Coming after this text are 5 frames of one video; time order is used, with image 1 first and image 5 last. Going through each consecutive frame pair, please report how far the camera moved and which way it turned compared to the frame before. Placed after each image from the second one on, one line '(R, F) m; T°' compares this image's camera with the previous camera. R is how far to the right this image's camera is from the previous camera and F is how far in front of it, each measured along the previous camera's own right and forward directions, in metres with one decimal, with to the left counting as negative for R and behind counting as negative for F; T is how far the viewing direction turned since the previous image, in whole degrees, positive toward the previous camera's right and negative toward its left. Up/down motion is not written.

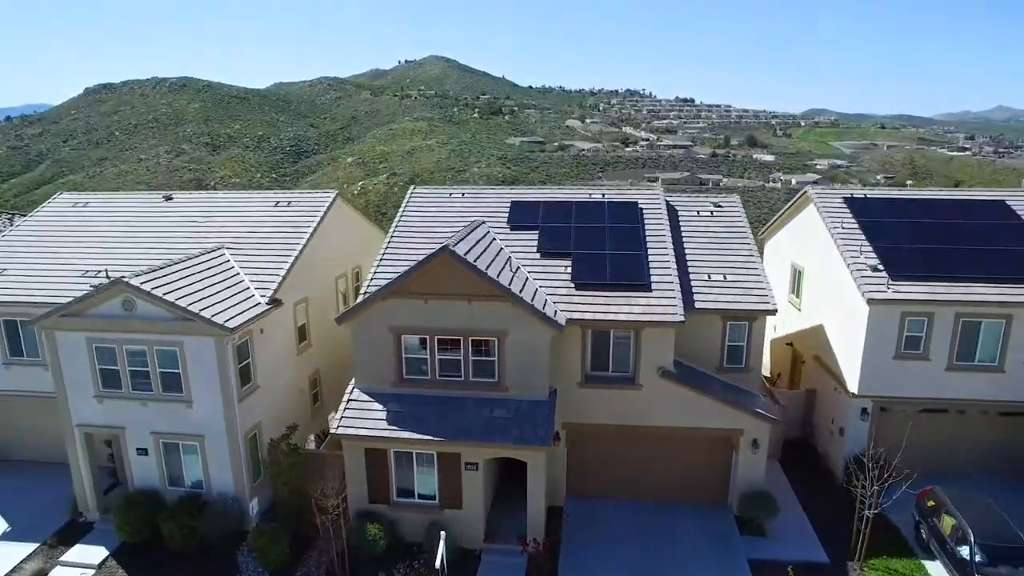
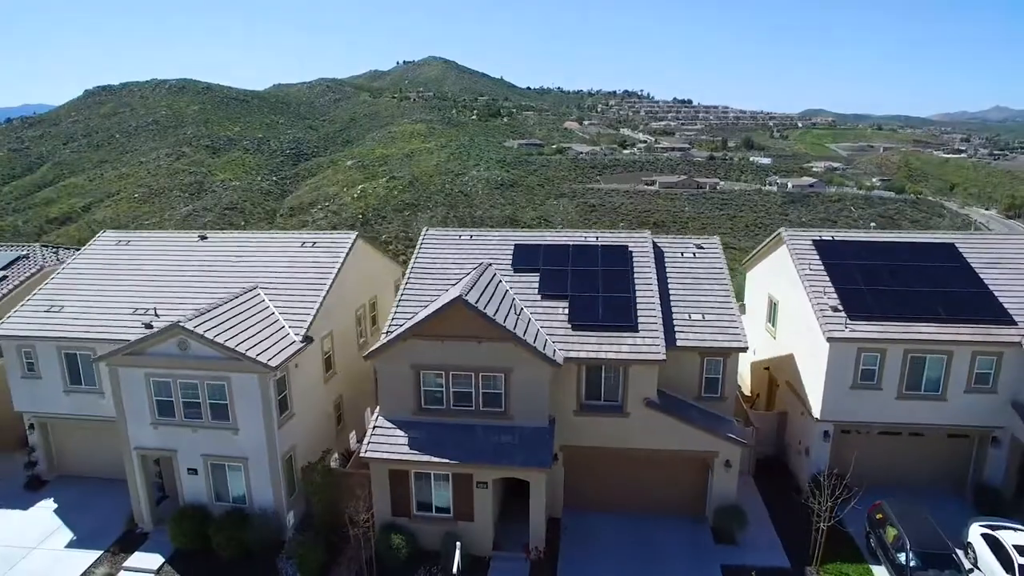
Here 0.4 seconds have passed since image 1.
(-0.1, -1.5) m; 0°
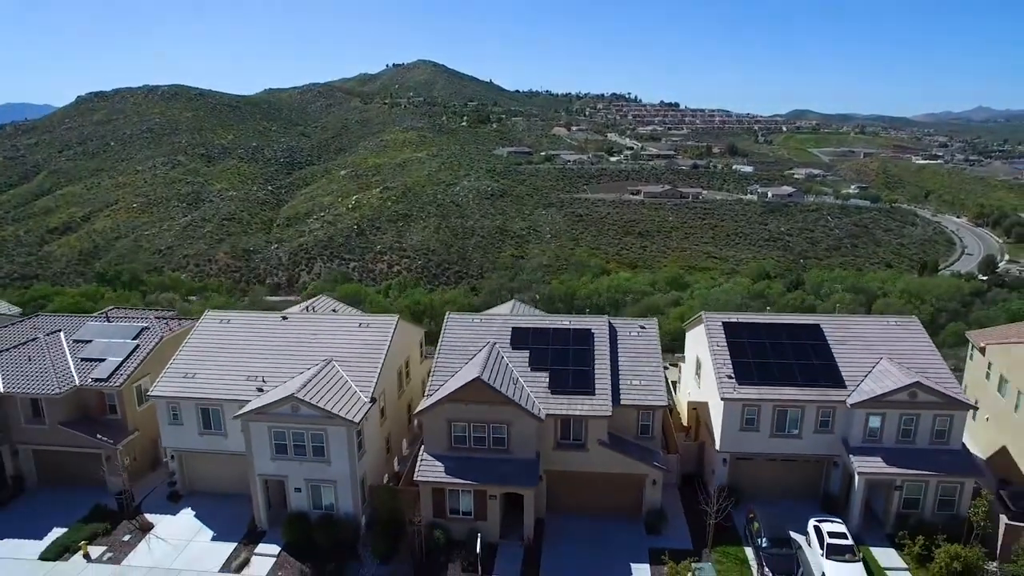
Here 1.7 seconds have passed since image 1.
(-0.2, -6.0) m; +1°
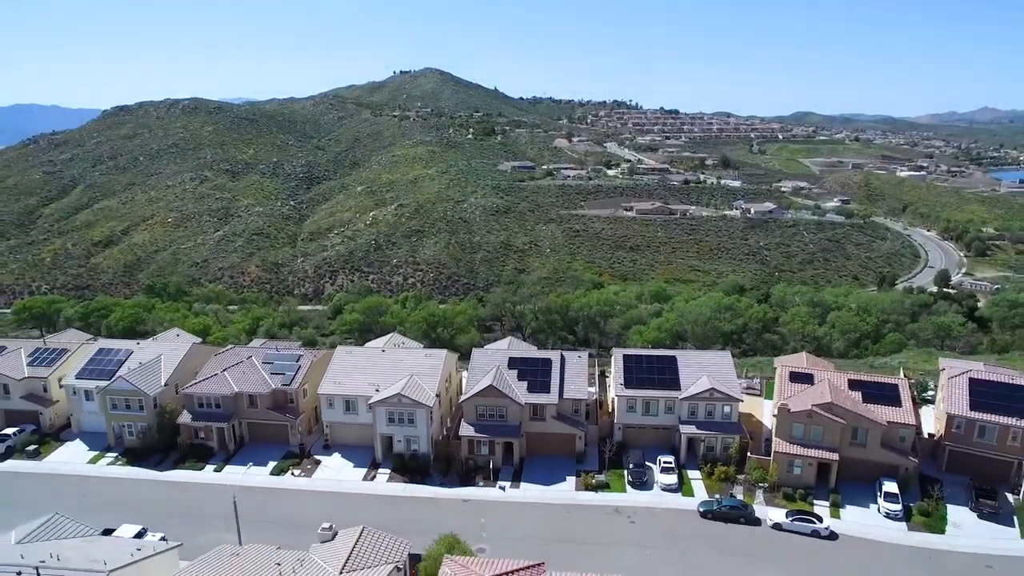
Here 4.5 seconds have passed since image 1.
(+0.4, -17.2) m; 0°
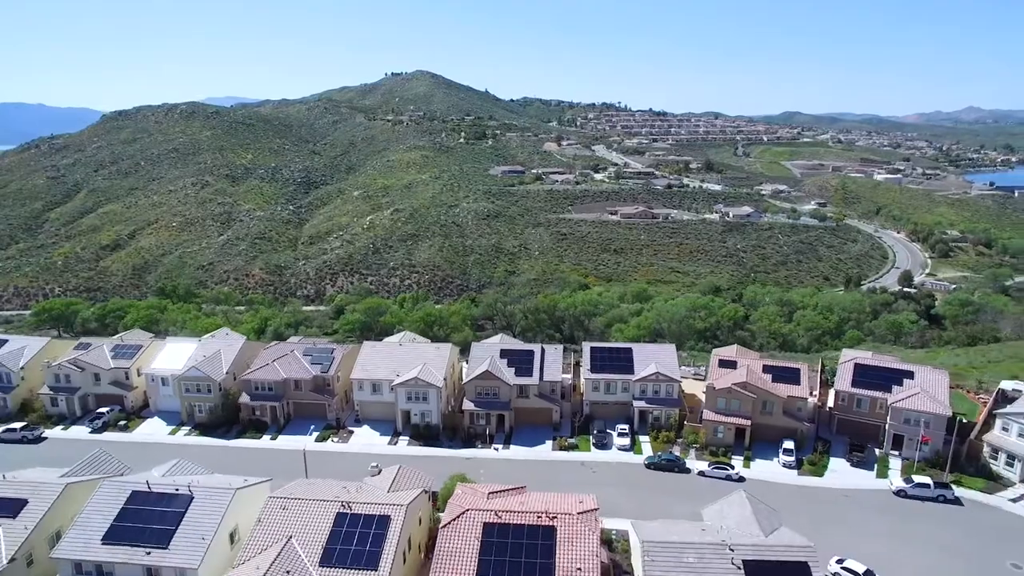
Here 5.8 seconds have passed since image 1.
(0.0, -10.0) m; +1°
